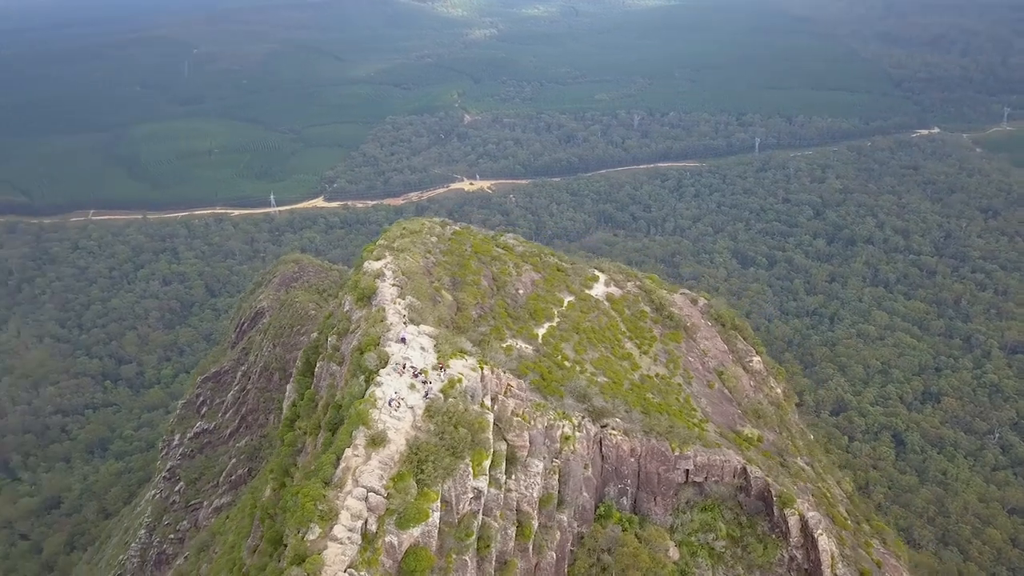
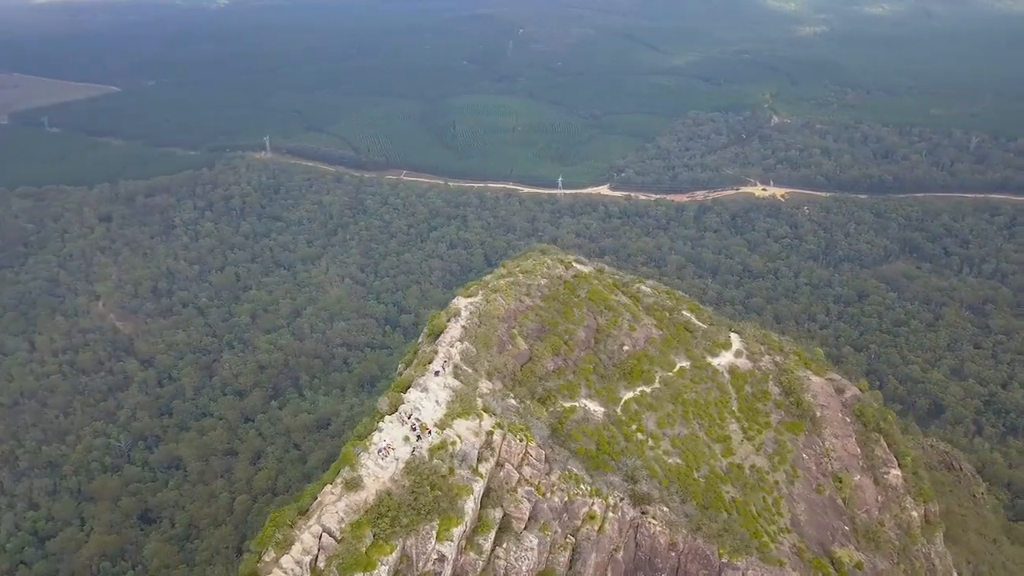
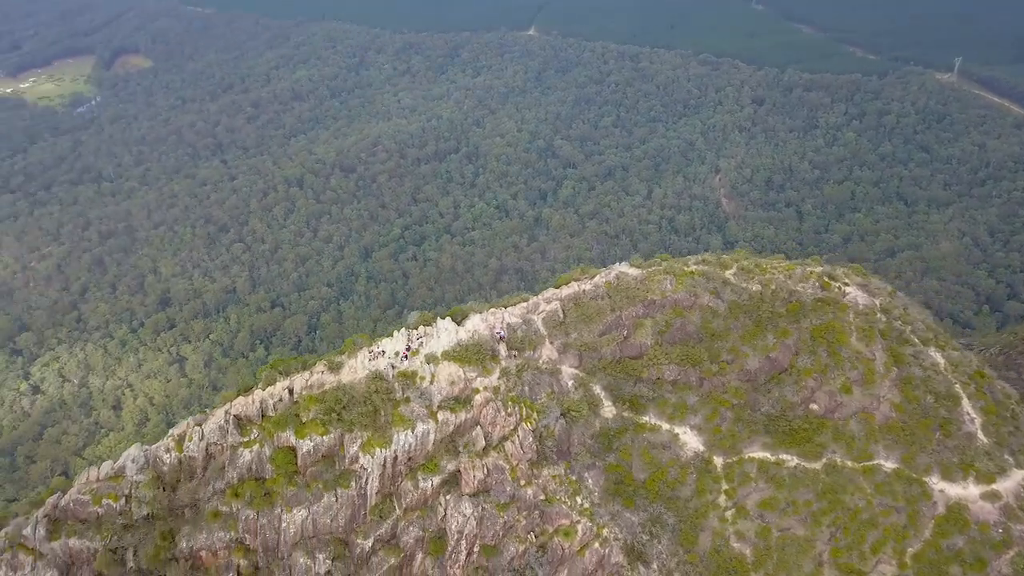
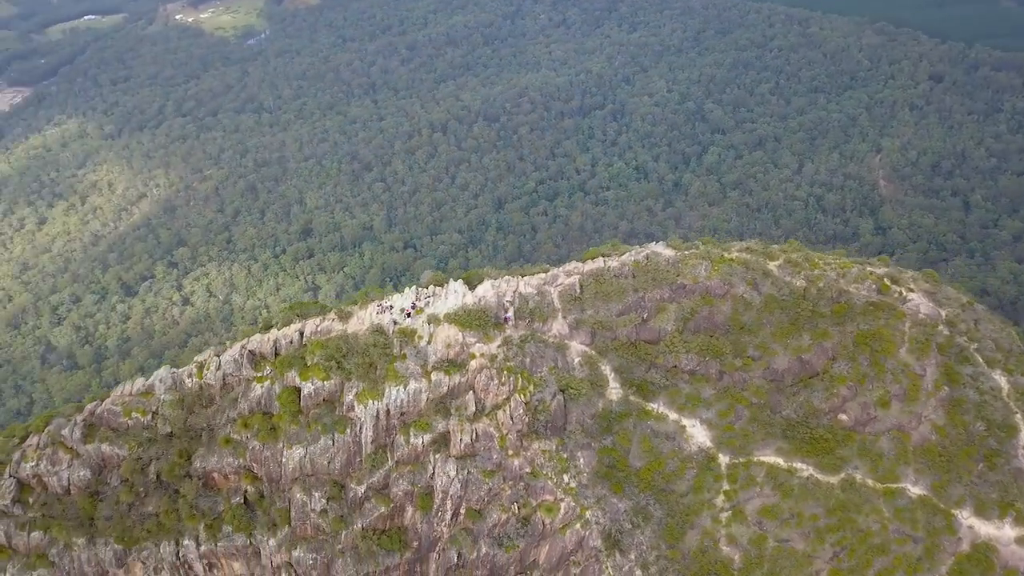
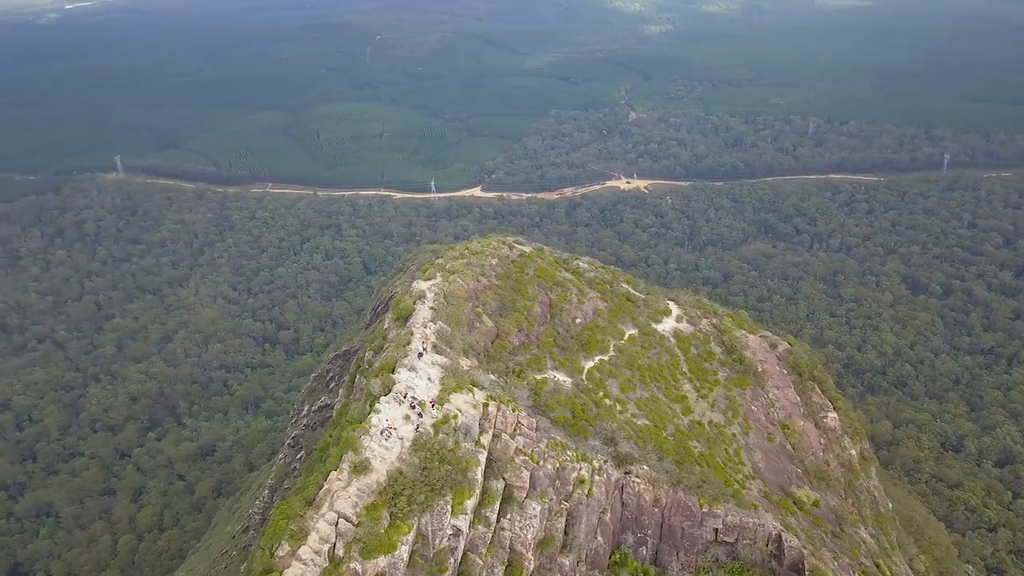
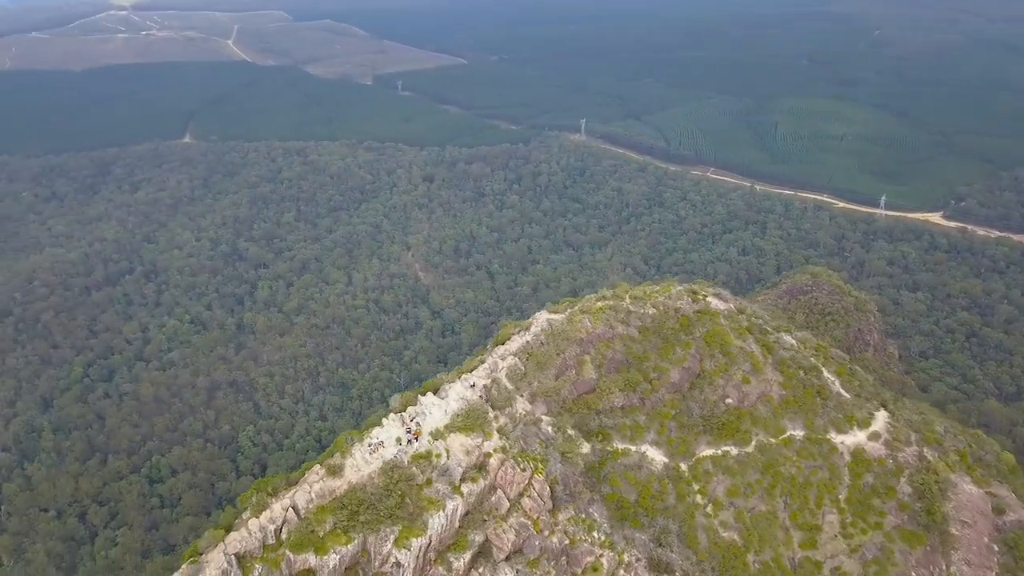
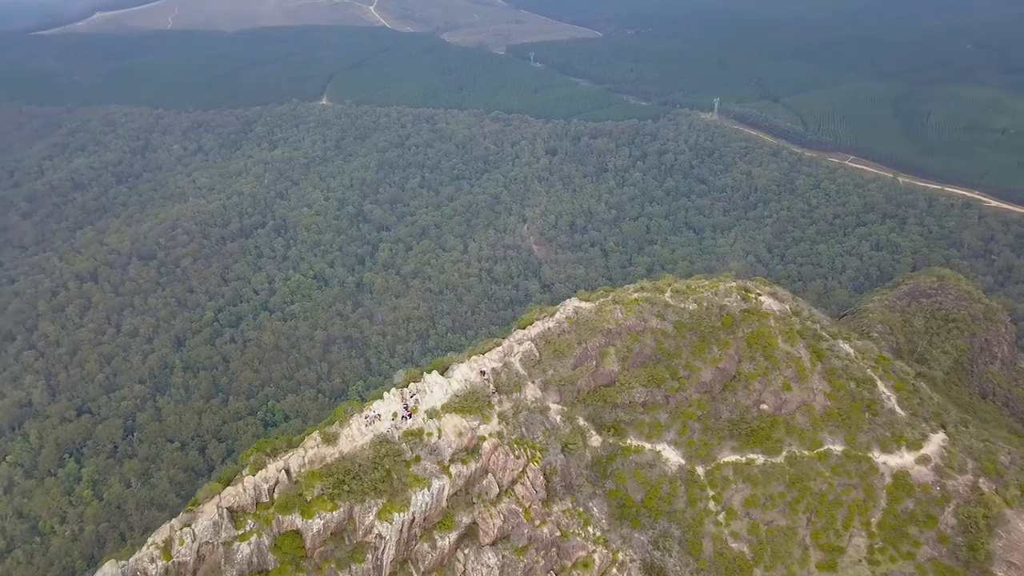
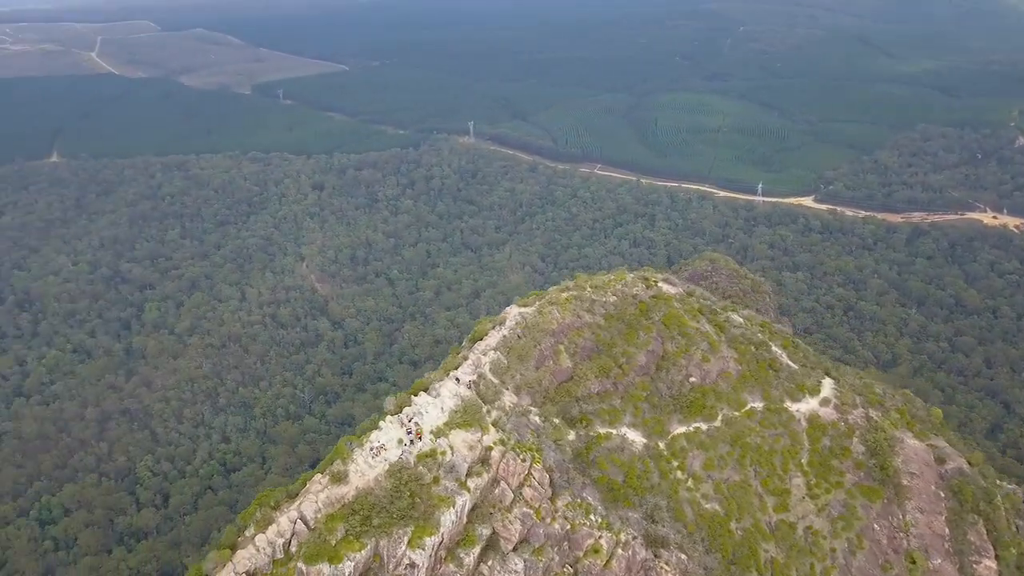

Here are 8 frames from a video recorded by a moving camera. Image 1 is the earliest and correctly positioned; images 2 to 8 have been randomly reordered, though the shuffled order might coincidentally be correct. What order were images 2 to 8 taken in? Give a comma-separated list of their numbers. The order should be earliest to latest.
5, 2, 8, 6, 7, 3, 4
